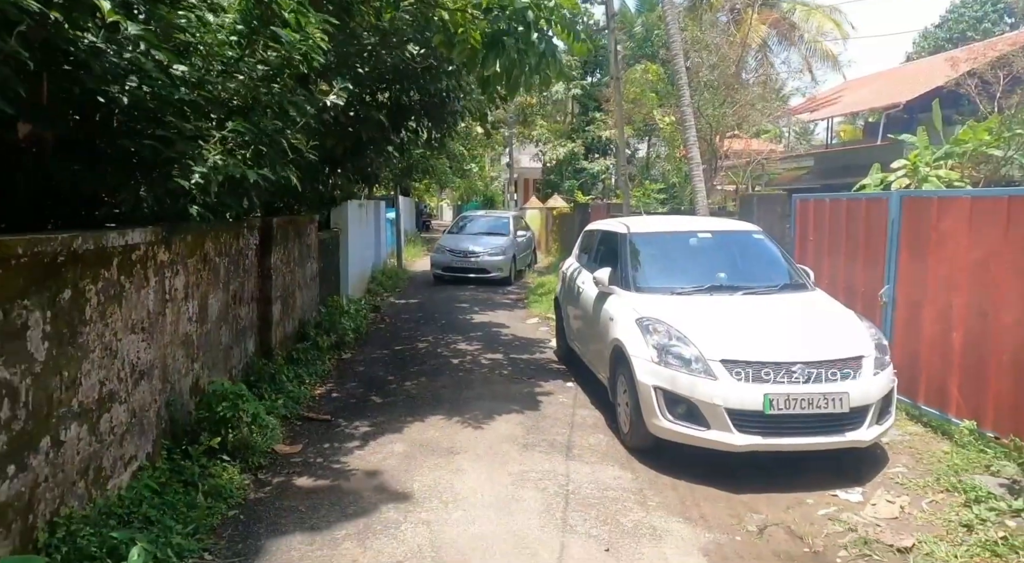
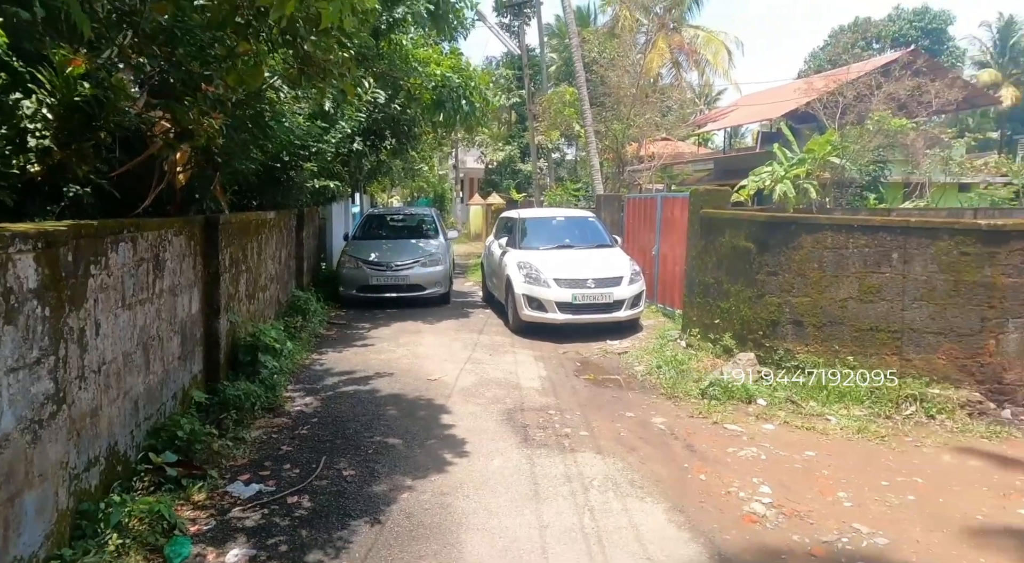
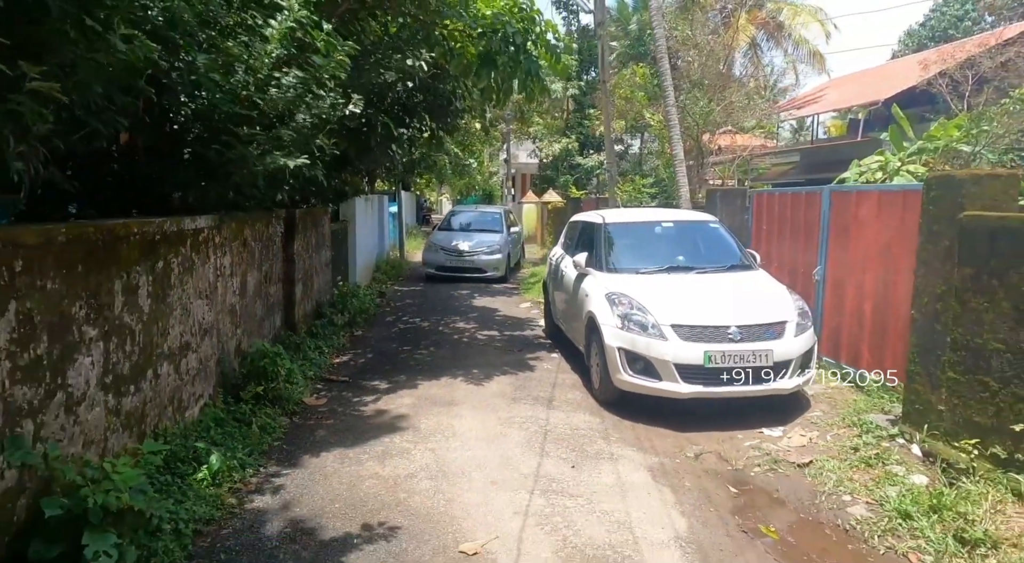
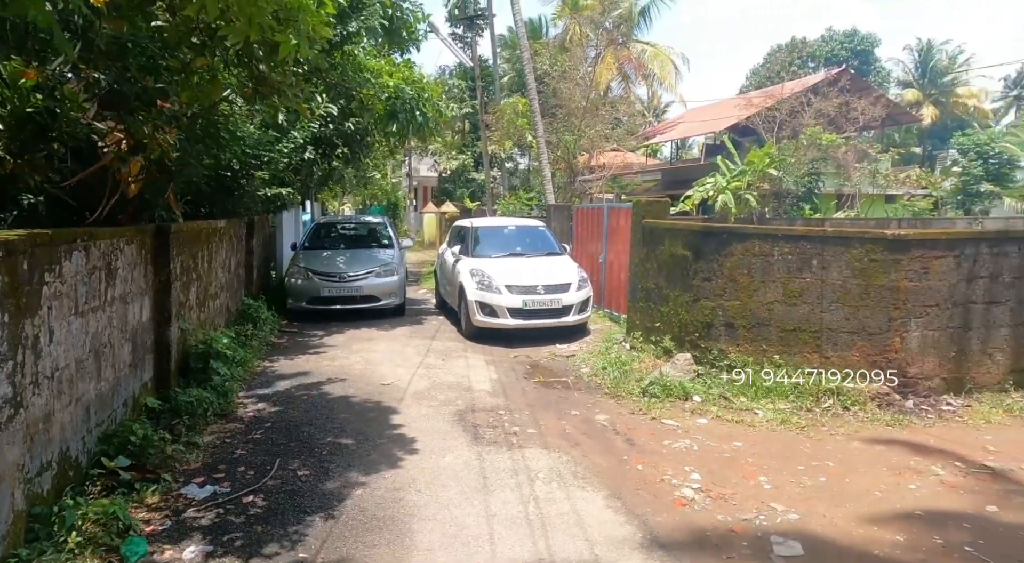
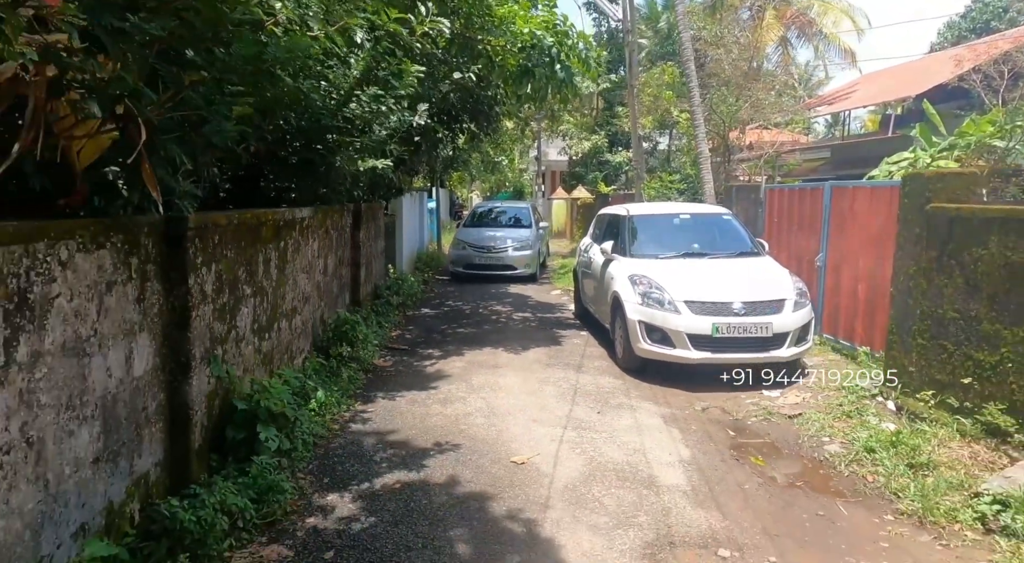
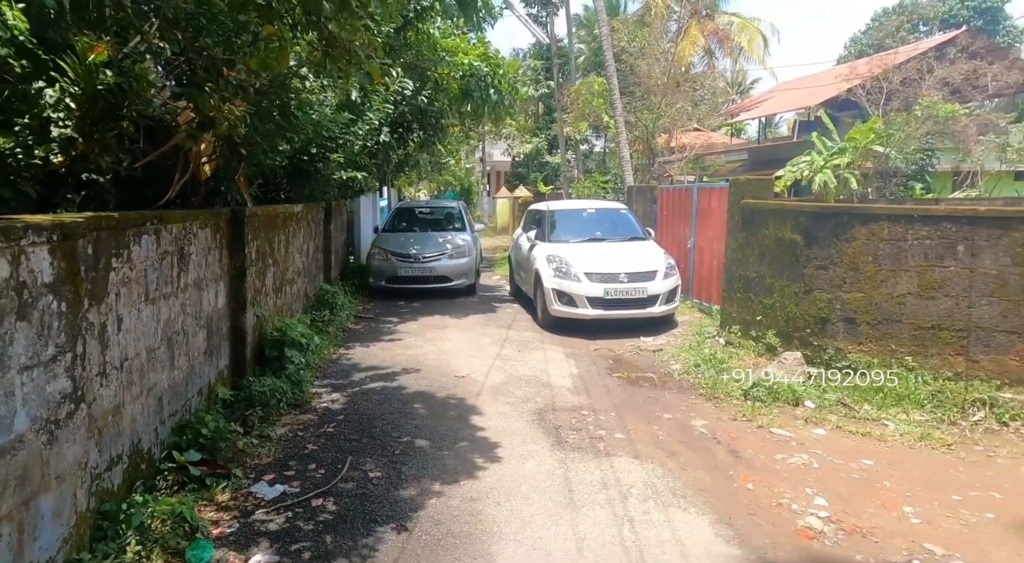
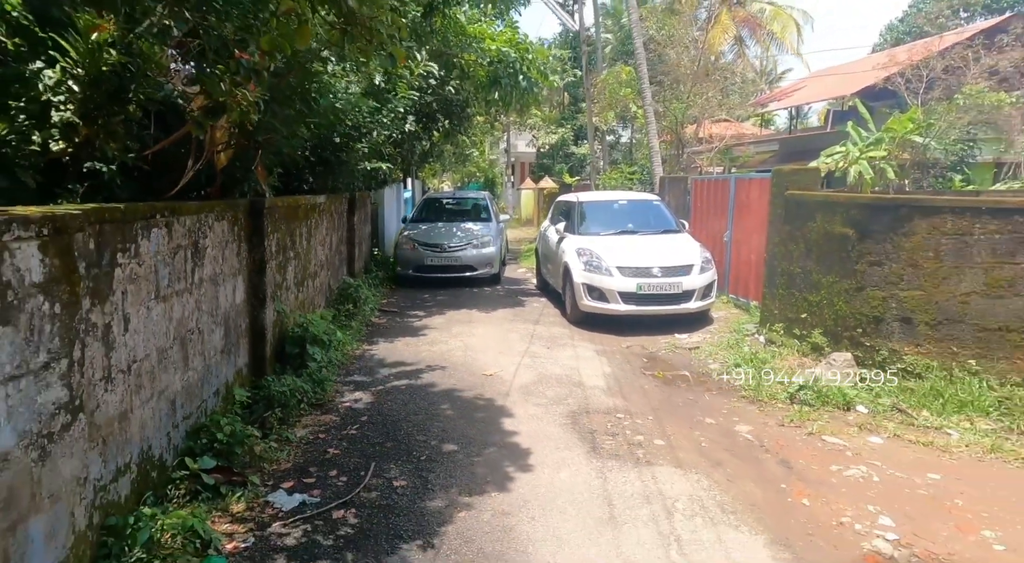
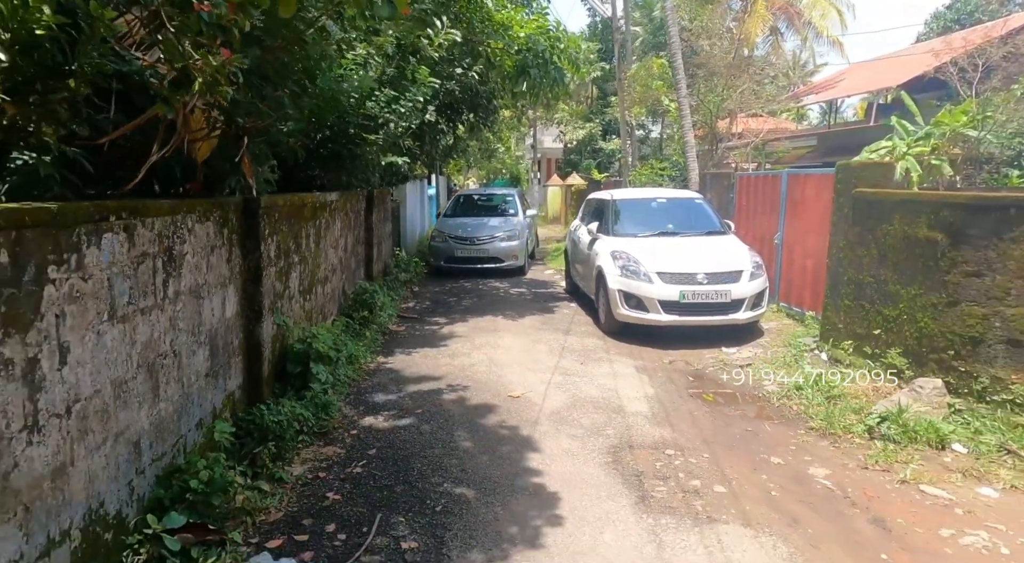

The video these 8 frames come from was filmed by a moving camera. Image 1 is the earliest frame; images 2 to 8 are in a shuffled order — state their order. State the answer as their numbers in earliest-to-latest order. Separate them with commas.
3, 5, 8, 7, 6, 2, 4
